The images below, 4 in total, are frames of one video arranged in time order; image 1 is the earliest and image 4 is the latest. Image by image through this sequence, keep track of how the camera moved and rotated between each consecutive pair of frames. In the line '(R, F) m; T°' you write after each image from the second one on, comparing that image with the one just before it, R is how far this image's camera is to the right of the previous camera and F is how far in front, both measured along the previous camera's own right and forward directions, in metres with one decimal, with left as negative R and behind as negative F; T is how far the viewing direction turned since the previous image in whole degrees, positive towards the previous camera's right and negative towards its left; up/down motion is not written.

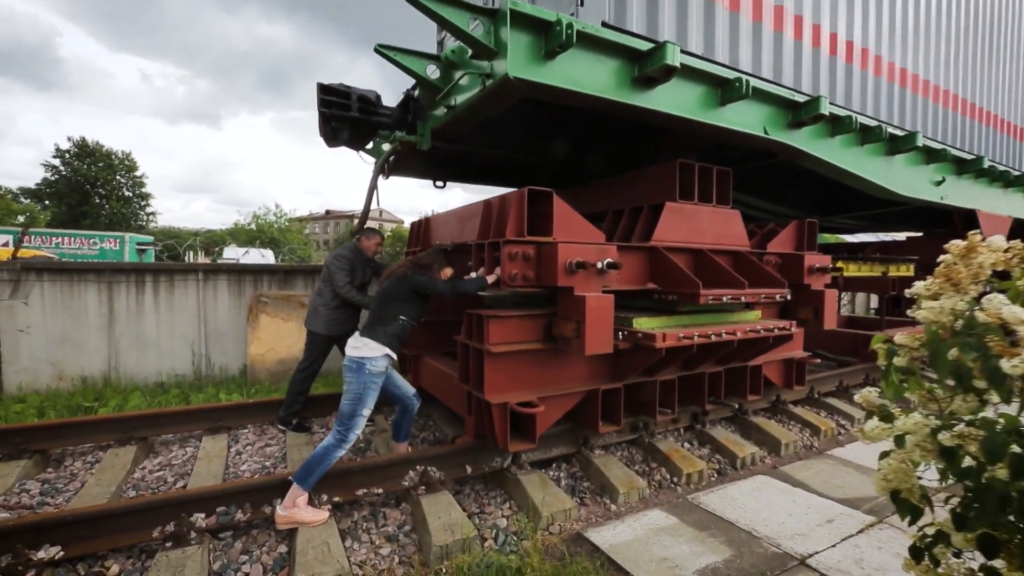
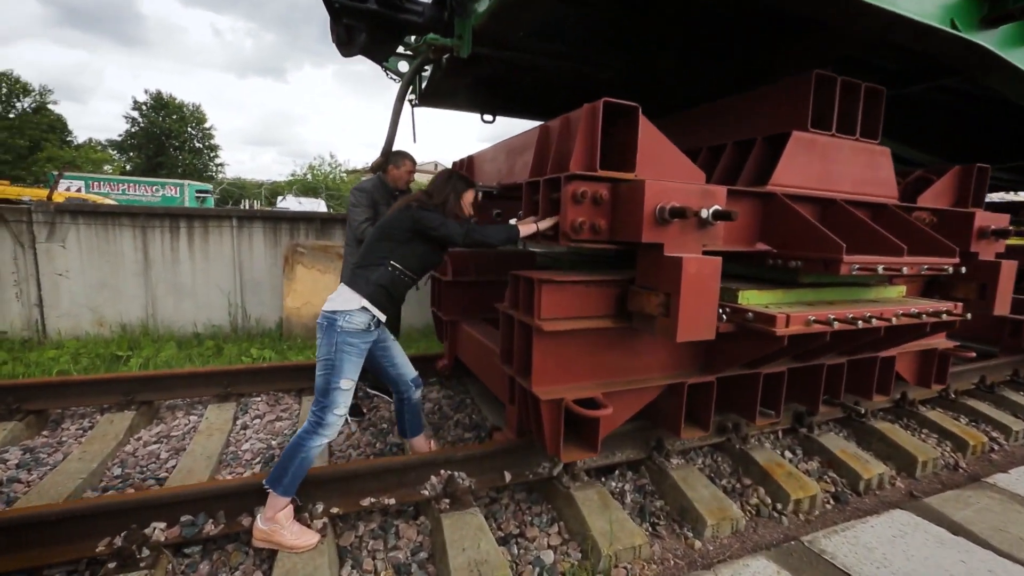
(0.0, +0.9) m; -6°
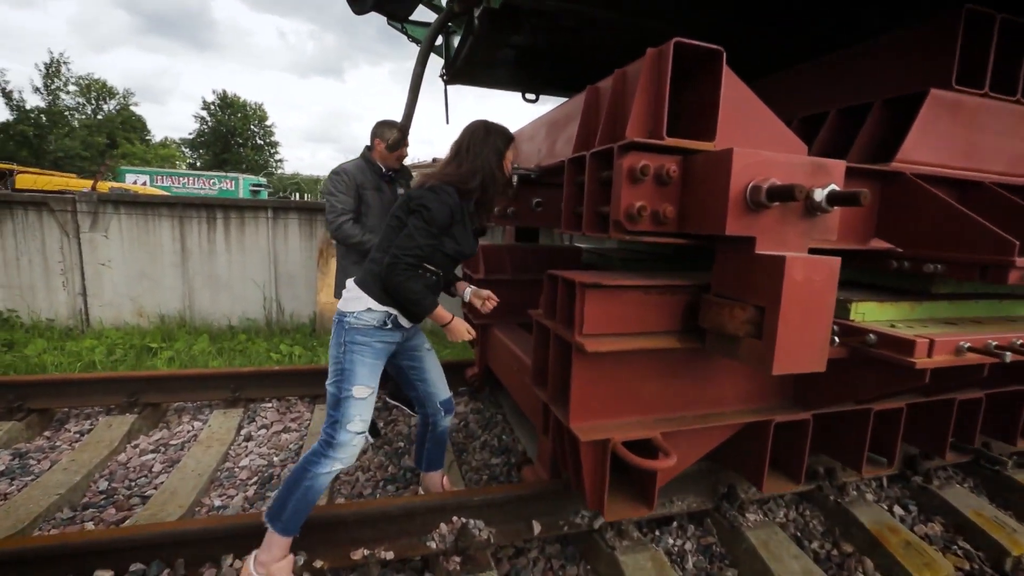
(+0.1, +0.6) m; -6°
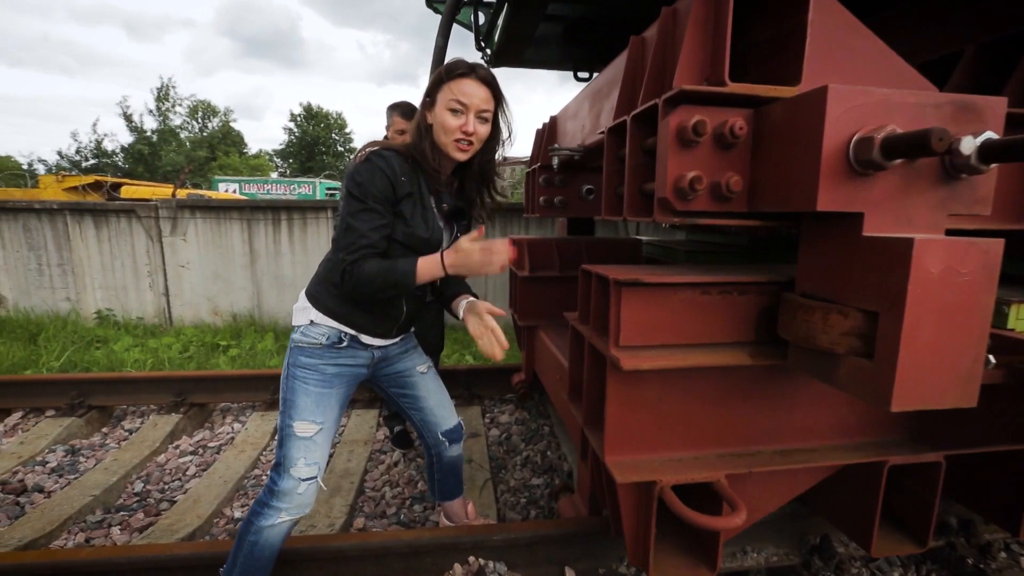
(+0.2, +0.4) m; -9°
